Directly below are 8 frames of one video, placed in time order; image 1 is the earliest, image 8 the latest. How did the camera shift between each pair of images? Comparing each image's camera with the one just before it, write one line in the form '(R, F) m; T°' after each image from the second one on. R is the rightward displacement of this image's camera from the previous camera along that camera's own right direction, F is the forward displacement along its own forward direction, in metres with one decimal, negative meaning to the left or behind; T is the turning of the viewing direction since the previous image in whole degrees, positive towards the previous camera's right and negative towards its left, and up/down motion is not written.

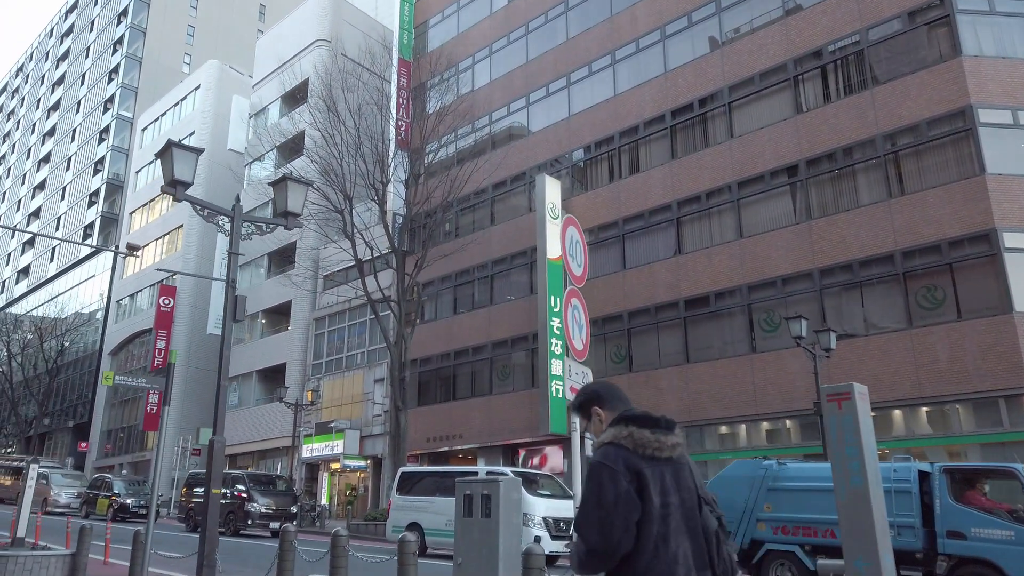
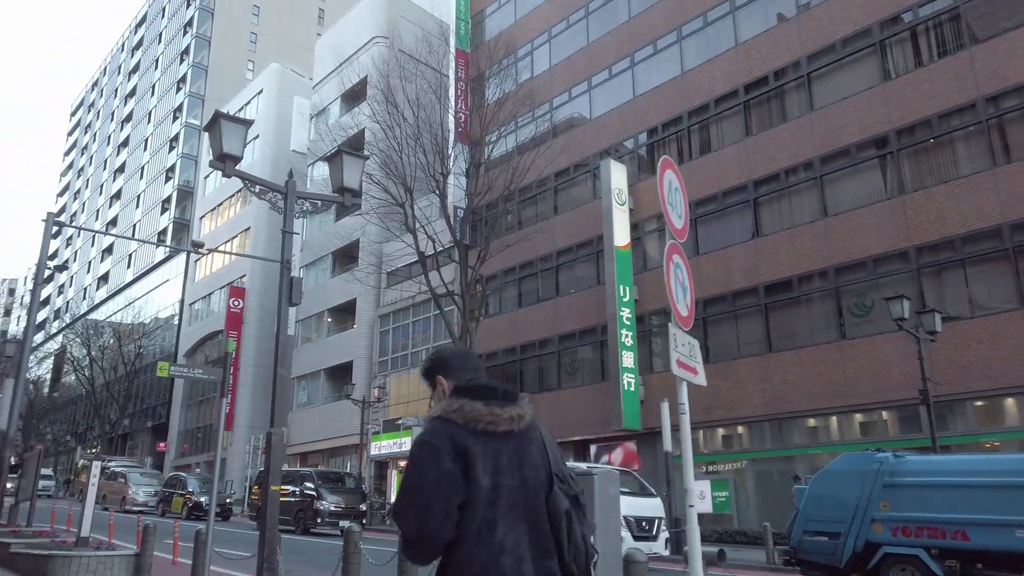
(-0.2, +0.9) m; -5°
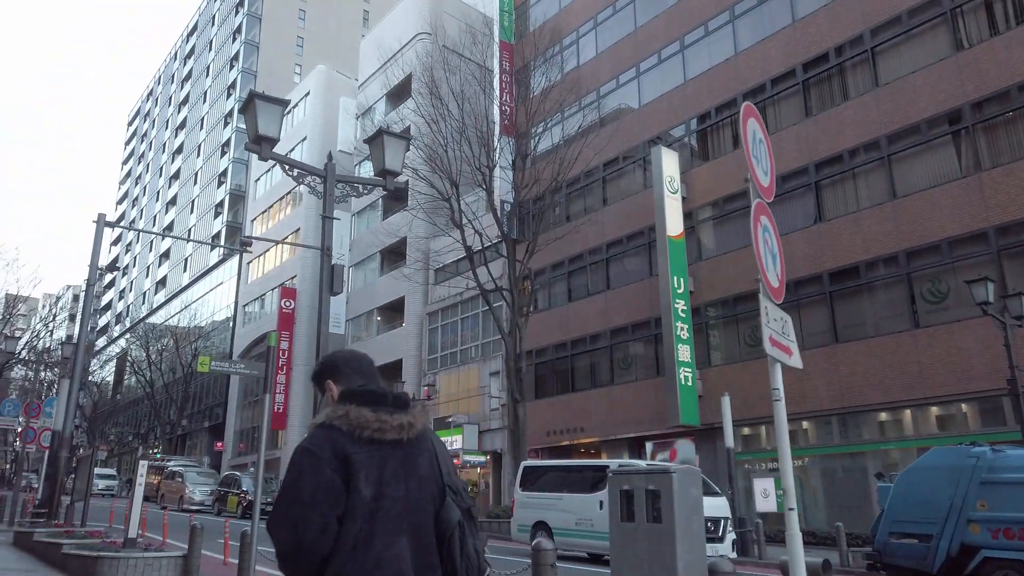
(-0.1, +0.6) m; -4°
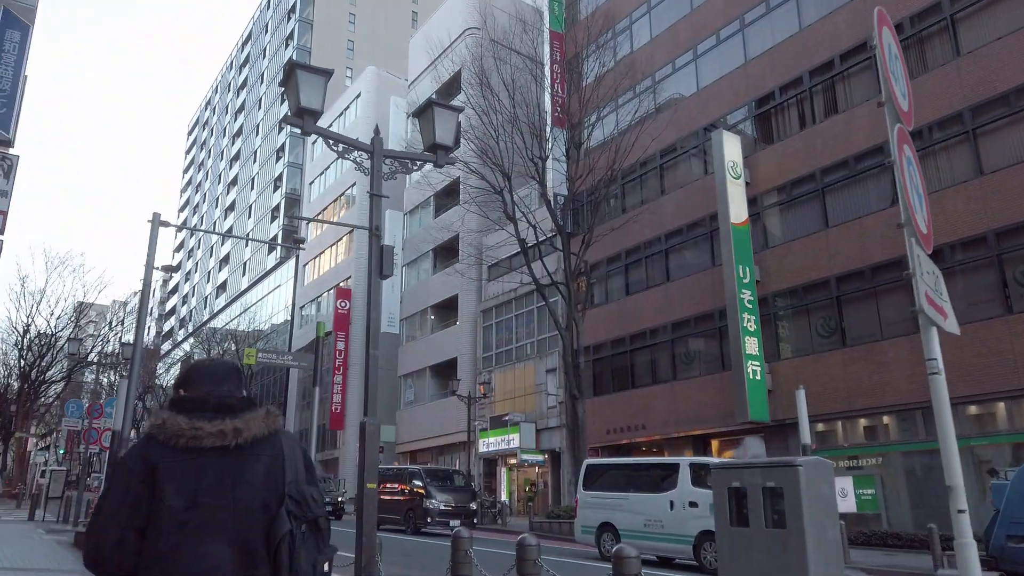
(-0.1, +0.7) m; -4°
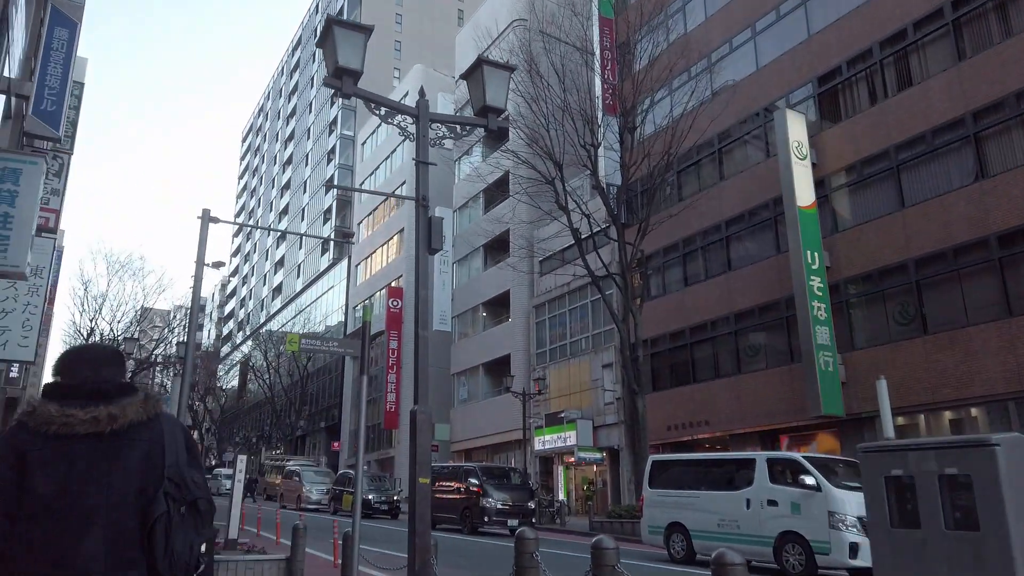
(-0.1, +0.7) m; -4°
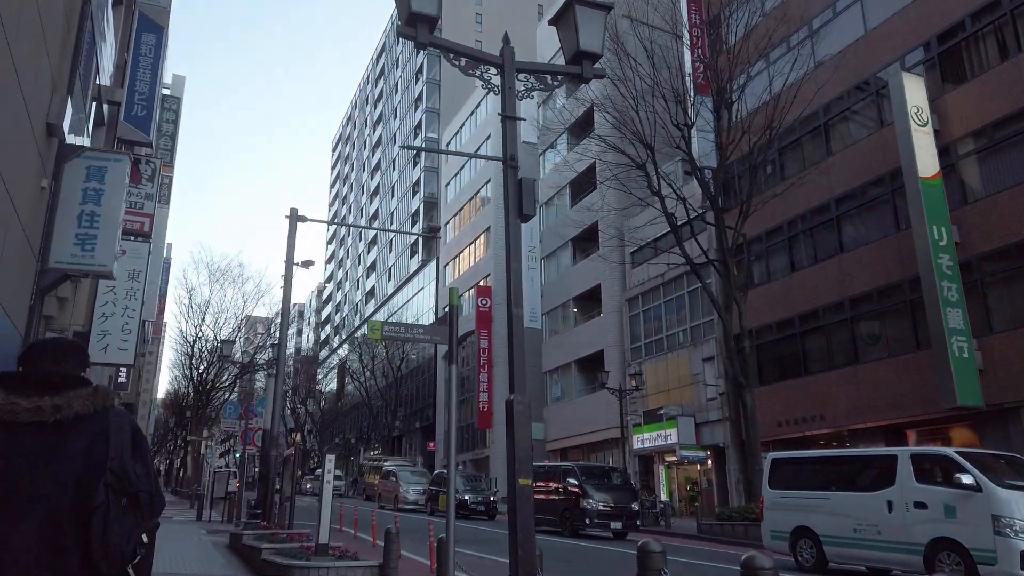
(-0.1, +0.9) m; -7°
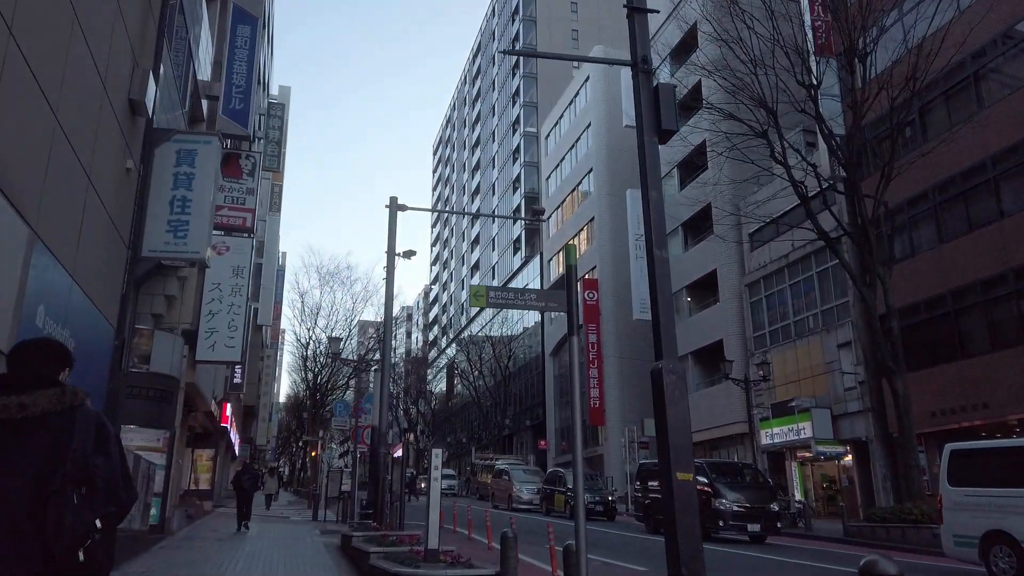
(-0.2, +1.2) m; -8°
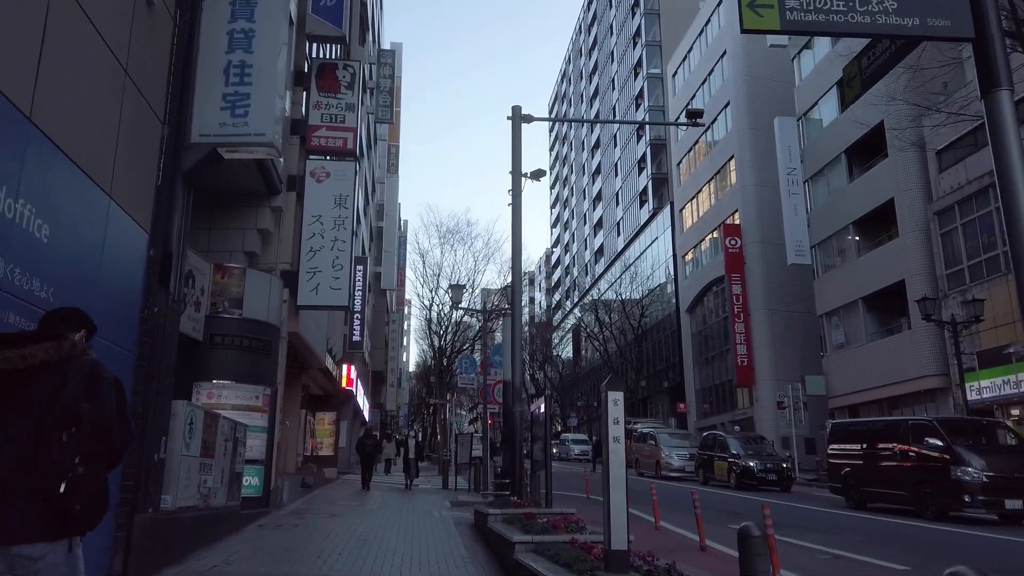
(-0.7, +3.0) m; -9°
